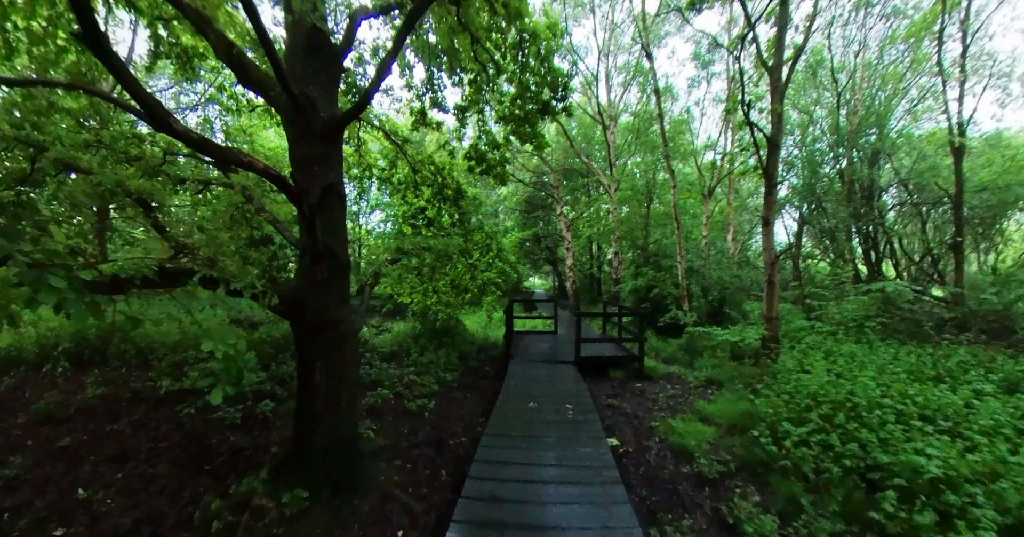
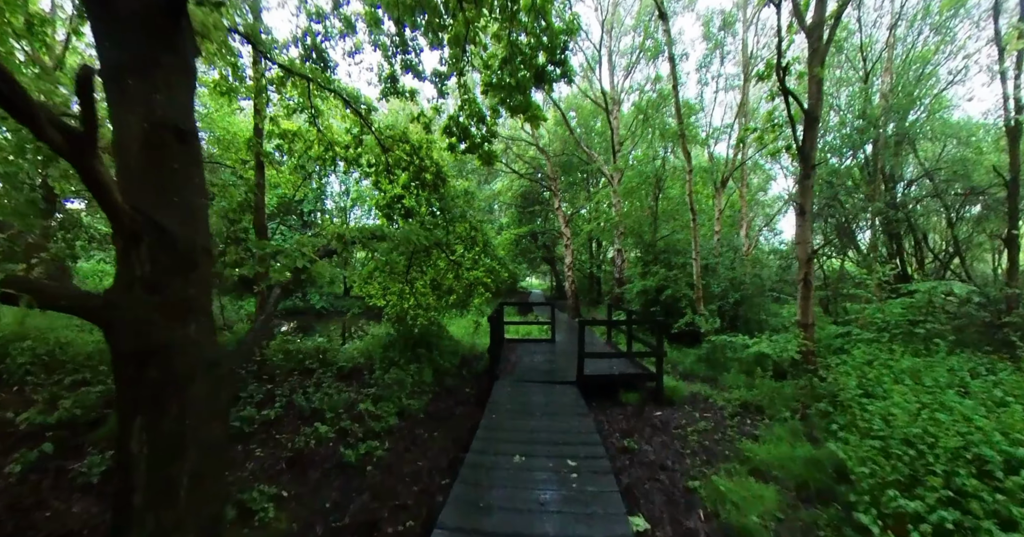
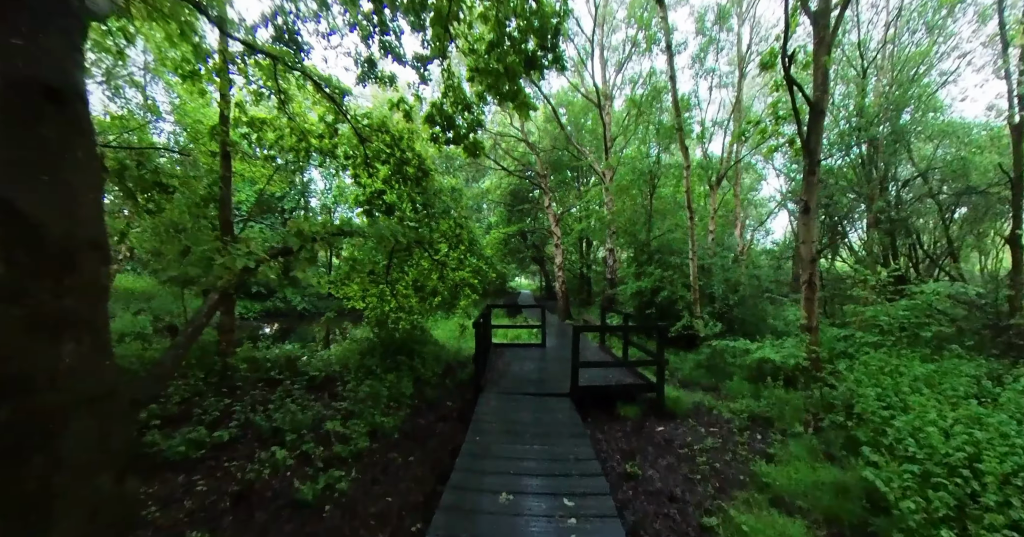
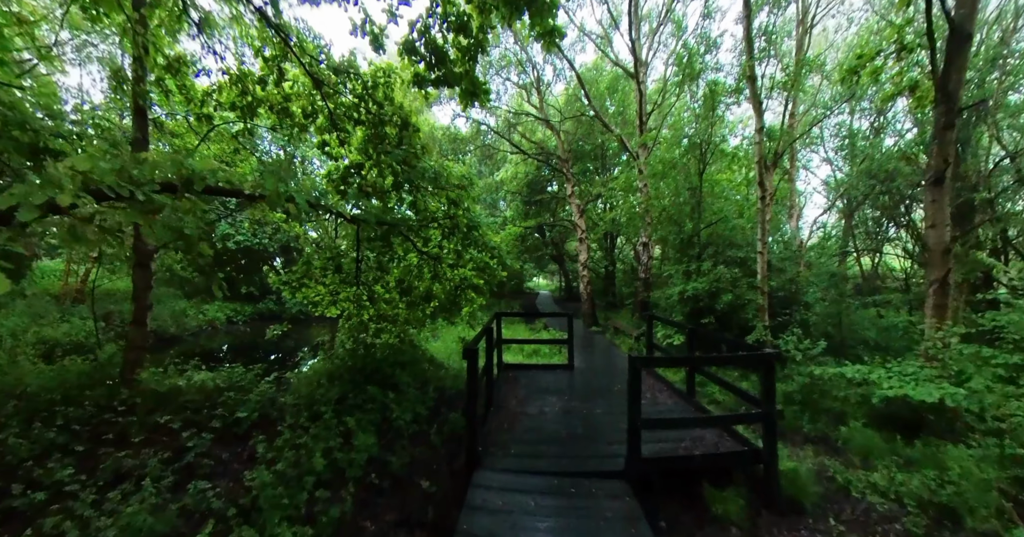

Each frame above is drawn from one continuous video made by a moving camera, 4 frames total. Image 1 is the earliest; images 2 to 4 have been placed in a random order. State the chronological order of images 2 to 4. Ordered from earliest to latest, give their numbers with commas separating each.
2, 3, 4
